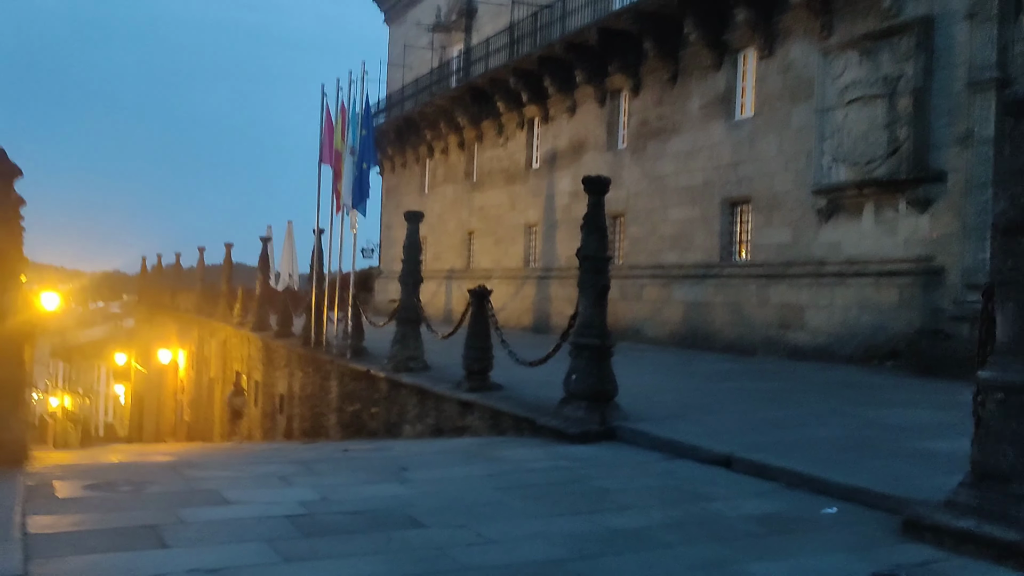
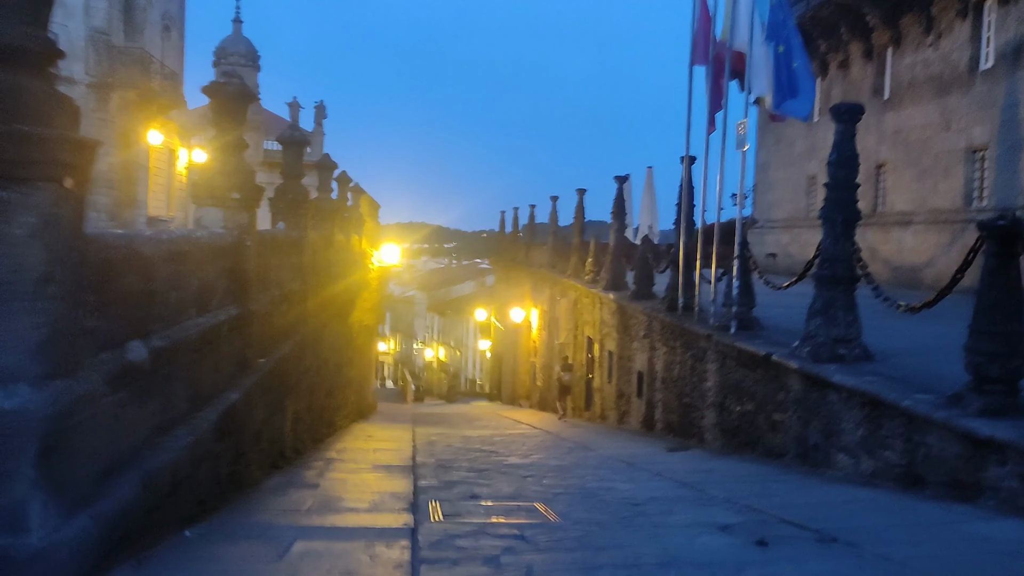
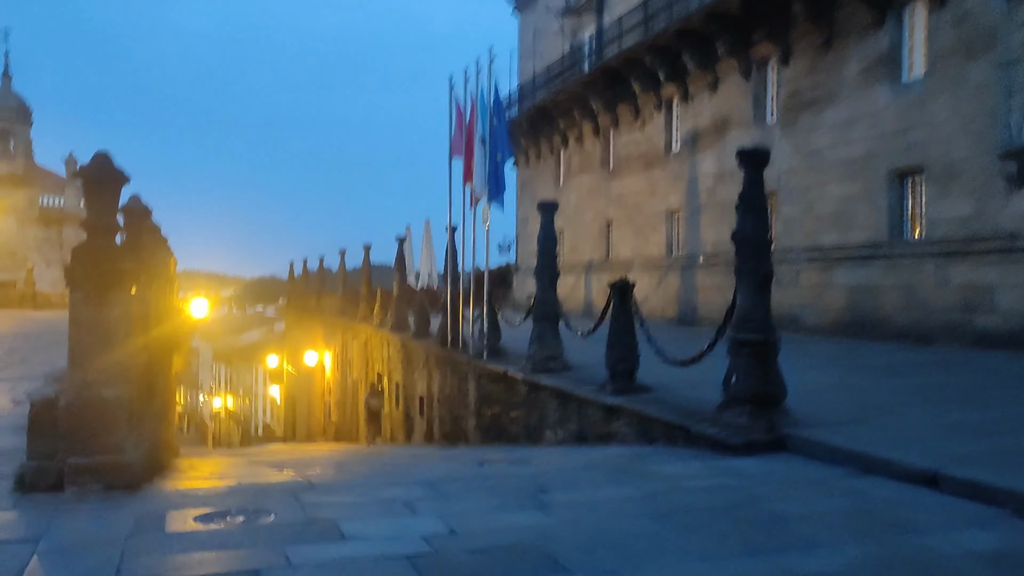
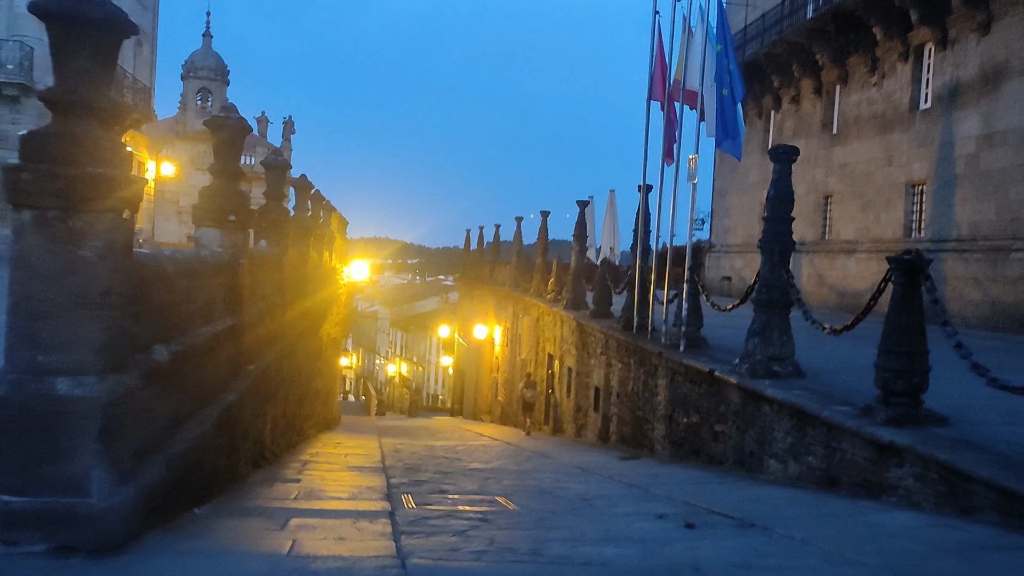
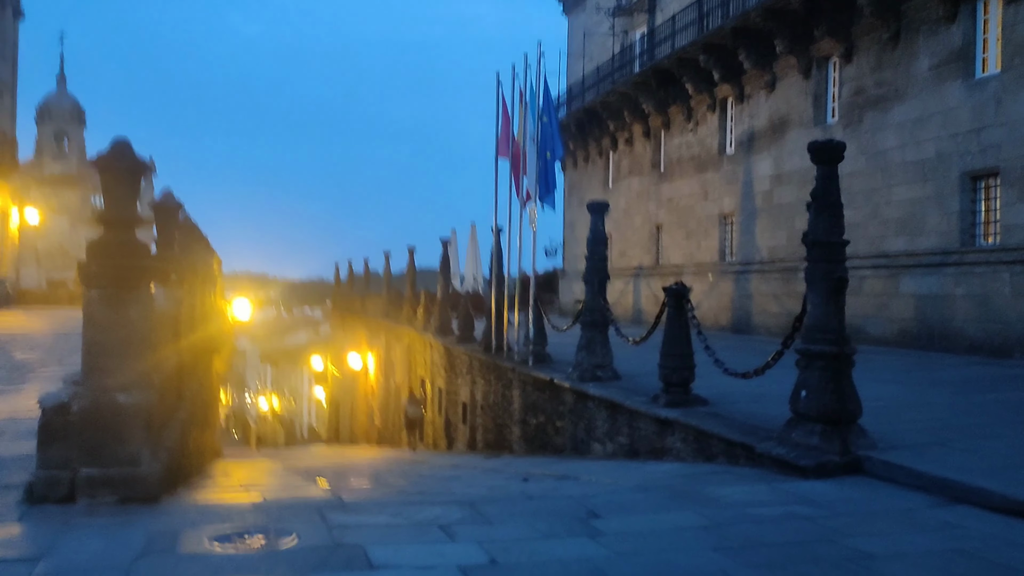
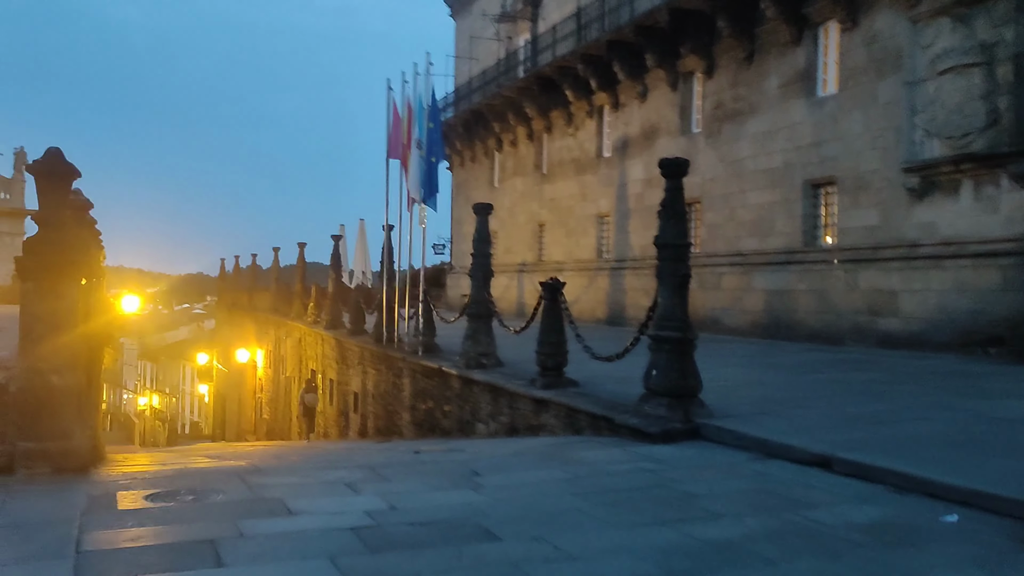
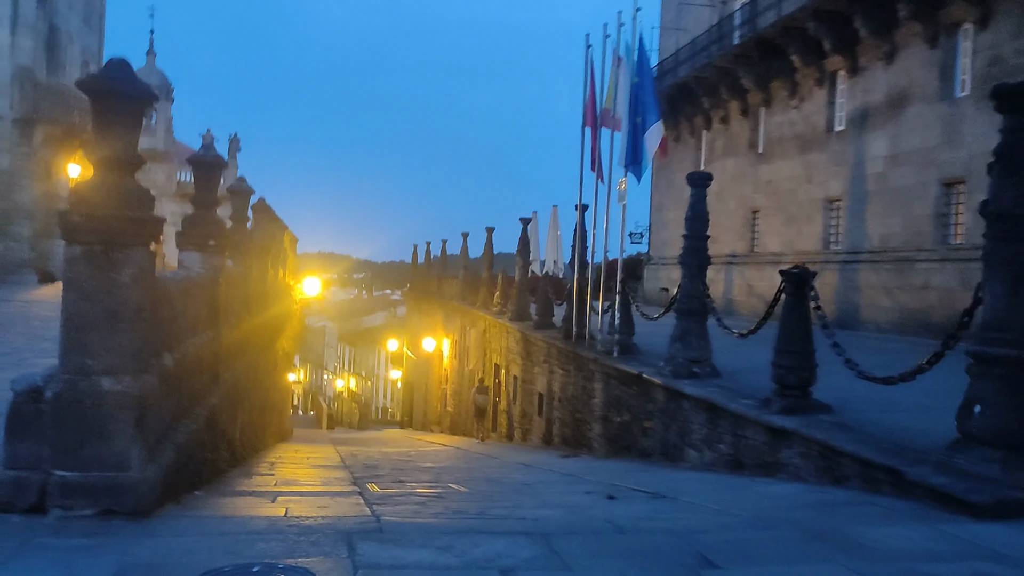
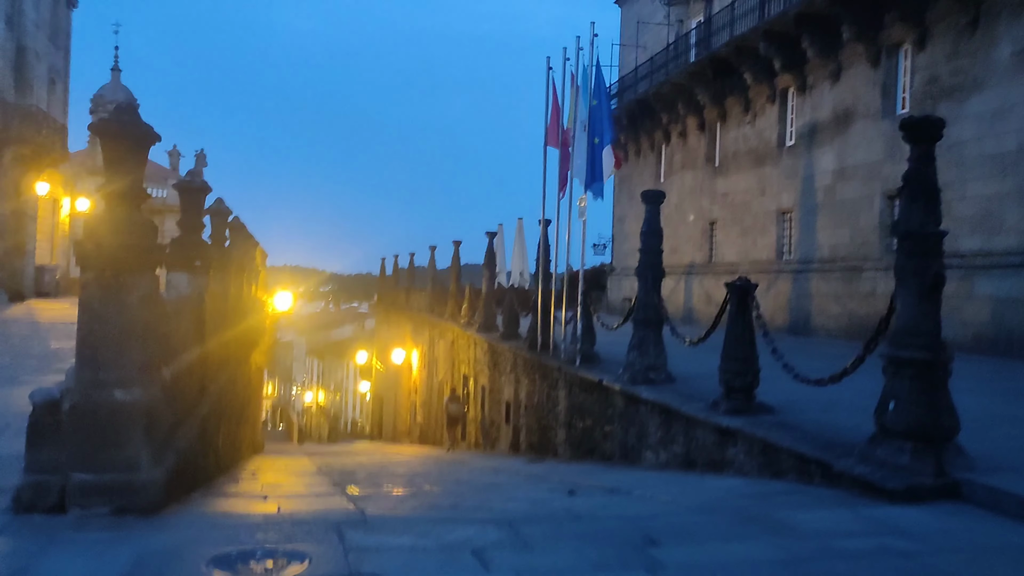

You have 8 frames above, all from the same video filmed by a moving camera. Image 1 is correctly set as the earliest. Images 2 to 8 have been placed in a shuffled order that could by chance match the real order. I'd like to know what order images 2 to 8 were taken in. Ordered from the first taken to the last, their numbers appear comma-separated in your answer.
6, 3, 5, 8, 7, 4, 2
